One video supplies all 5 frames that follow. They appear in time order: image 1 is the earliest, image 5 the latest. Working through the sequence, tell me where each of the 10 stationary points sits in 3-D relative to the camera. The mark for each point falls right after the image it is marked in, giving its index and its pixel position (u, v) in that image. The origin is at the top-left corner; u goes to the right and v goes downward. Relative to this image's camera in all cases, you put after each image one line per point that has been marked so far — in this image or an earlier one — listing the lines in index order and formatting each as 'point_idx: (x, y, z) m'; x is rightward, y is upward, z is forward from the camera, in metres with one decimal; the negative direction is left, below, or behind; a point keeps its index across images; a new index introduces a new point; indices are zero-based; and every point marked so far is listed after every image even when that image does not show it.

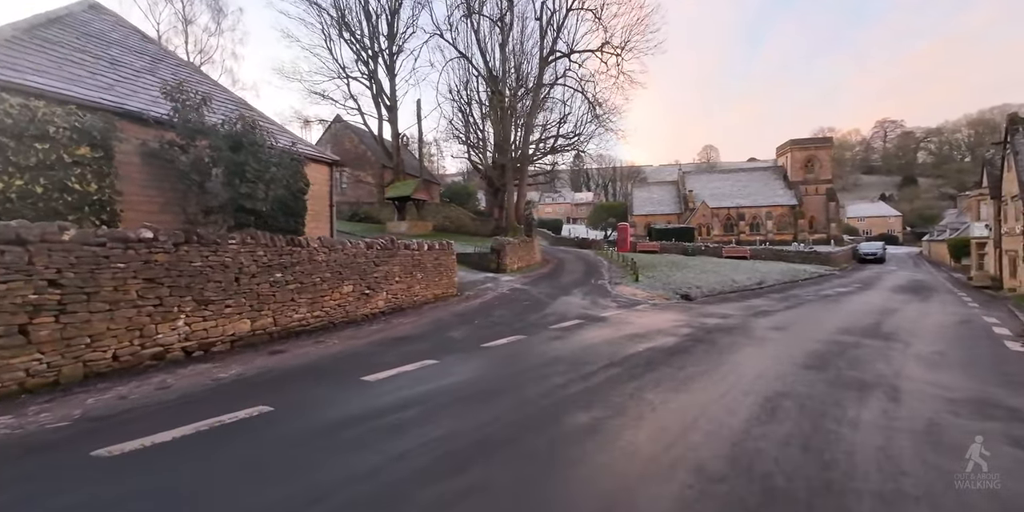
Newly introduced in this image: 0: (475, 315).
0: (-1.1, -1.9, +13.3) m
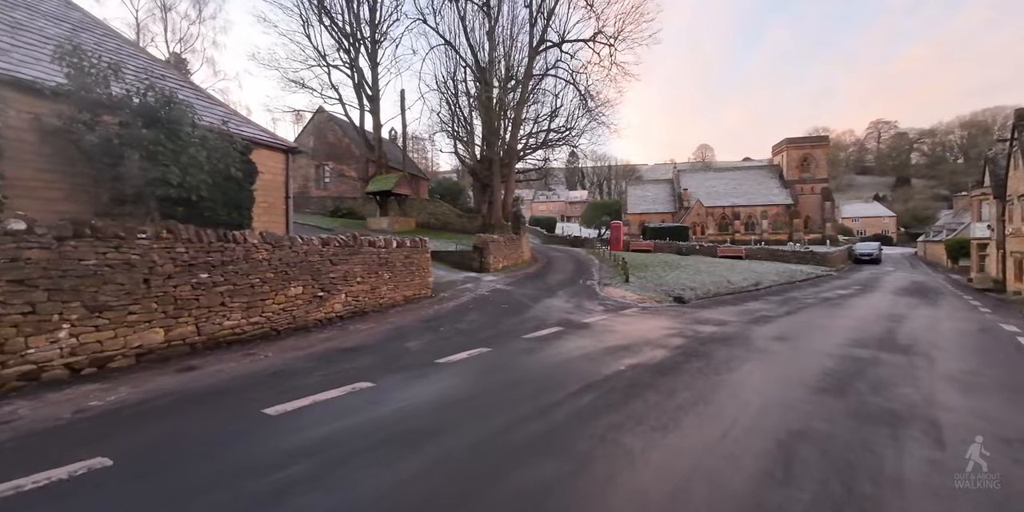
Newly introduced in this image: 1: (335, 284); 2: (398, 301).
0: (-1.9, -1.8, +11.9) m
1: (-5.0, -0.8, +12.1) m
2: (-3.9, -1.5, +14.7) m
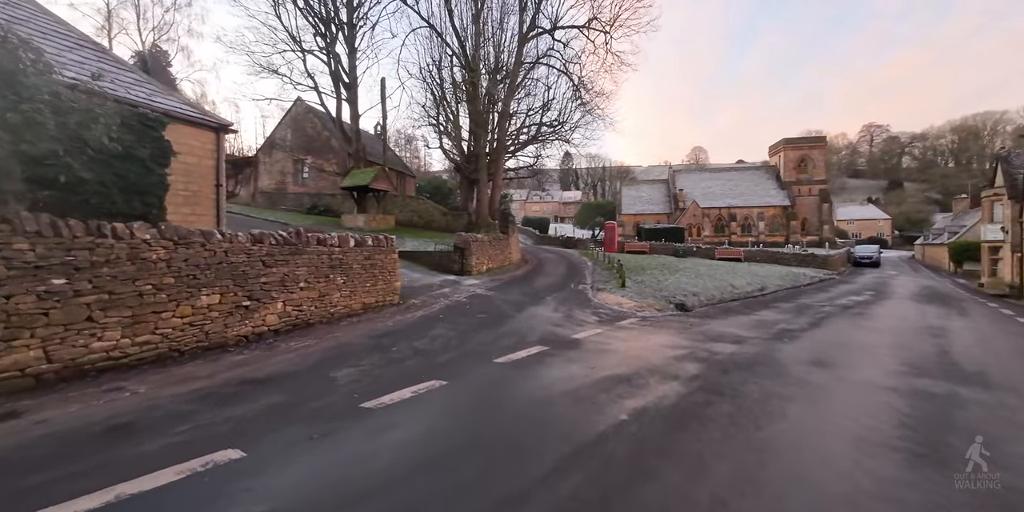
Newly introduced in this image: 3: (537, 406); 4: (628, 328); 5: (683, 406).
0: (-2.5, -1.8, +9.7) m
1: (-5.6, -0.8, +9.9) m
2: (-4.6, -1.5, +12.5) m
3: (+0.3, -2.0, +5.8) m
4: (+3.2, -1.9, +11.7) m
5: (+2.3, -2.0, +5.8) m
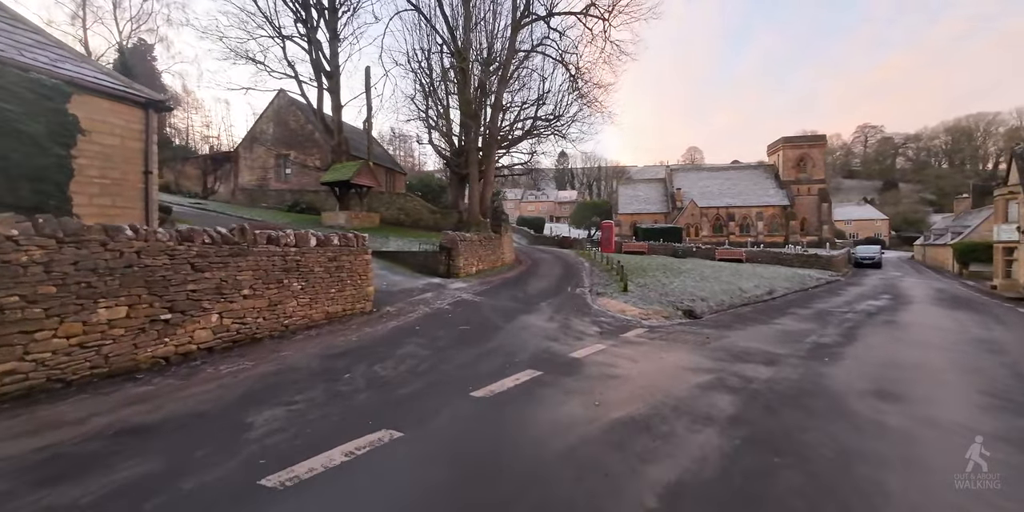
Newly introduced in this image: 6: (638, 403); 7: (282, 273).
0: (-2.8, -1.9, +7.9) m
1: (-5.9, -0.8, +8.0) m
2: (-4.9, -1.6, +10.7) m
3: (+0.1, -2.1, +4.1) m
4: (+2.9, -2.0, +9.9) m
5: (+2.1, -2.0, +4.0) m
6: (+1.7, -2.0, +5.9) m
7: (-5.3, -0.4, +9.8) m
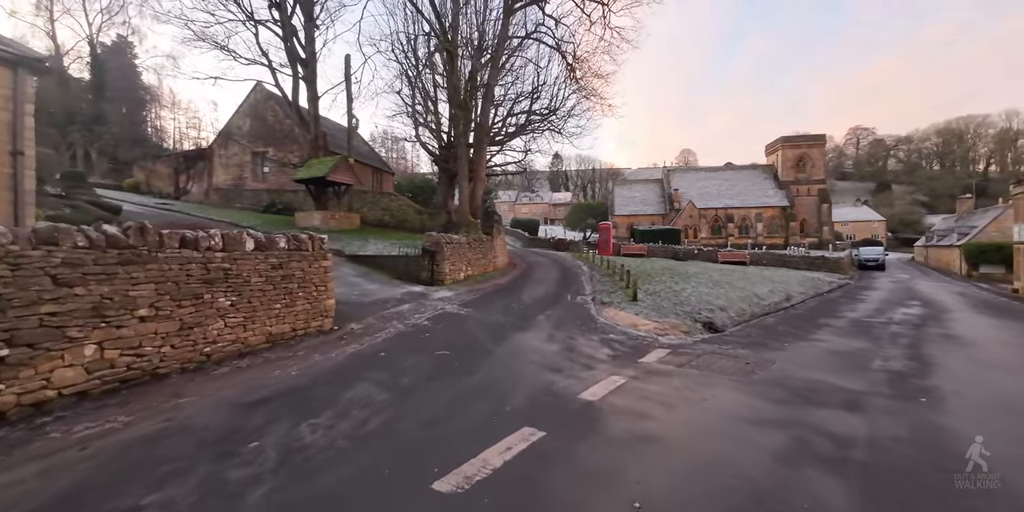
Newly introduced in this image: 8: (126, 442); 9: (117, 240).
0: (-2.9, -2.0, +5.6) m
1: (-6.0, -1.0, +5.7) m
2: (-5.1, -1.7, +8.3) m
3: (0.0, -2.2, +1.8) m
4: (+2.7, -2.1, +7.7) m
5: (+2.0, -2.1, +1.8) m
6: (+1.6, -2.1, +3.7) m
7: (-5.4, -0.5, +7.5) m
8: (-4.3, -2.0, +4.8) m
9: (-5.9, +0.2, +6.4) m
